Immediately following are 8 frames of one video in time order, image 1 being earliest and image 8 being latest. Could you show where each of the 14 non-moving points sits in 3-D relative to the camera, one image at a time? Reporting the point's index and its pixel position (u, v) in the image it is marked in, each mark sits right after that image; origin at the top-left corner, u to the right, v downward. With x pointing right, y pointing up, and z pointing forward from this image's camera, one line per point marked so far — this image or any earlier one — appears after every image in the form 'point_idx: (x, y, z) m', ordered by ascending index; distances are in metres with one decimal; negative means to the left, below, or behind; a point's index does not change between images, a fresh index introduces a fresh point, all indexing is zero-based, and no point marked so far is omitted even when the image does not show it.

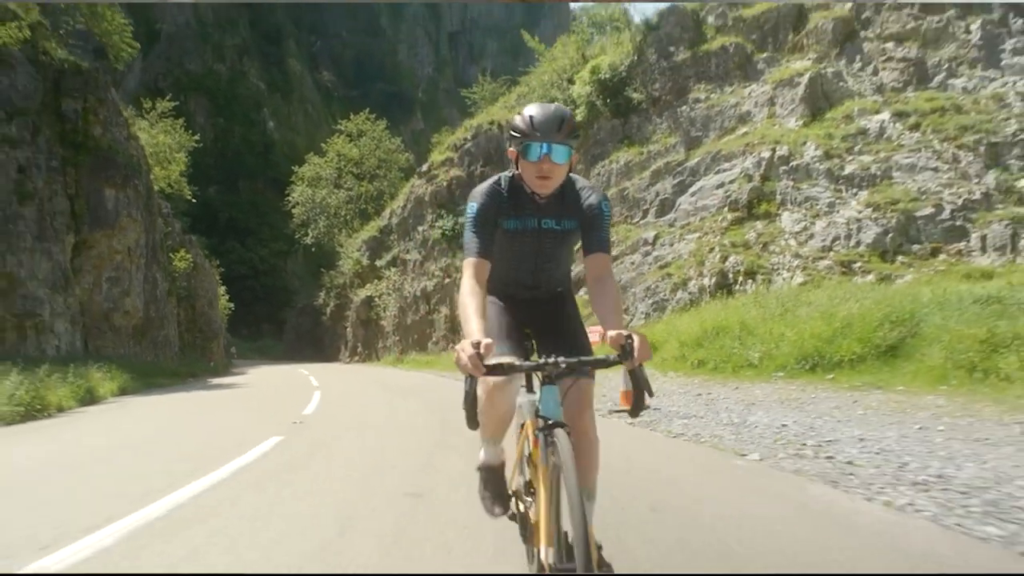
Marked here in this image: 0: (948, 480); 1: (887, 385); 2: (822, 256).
0: (+2.8, -1.1, +4.7) m
1: (+5.0, -1.1, +10.5) m
2: (+7.1, +0.7, +18.1) m
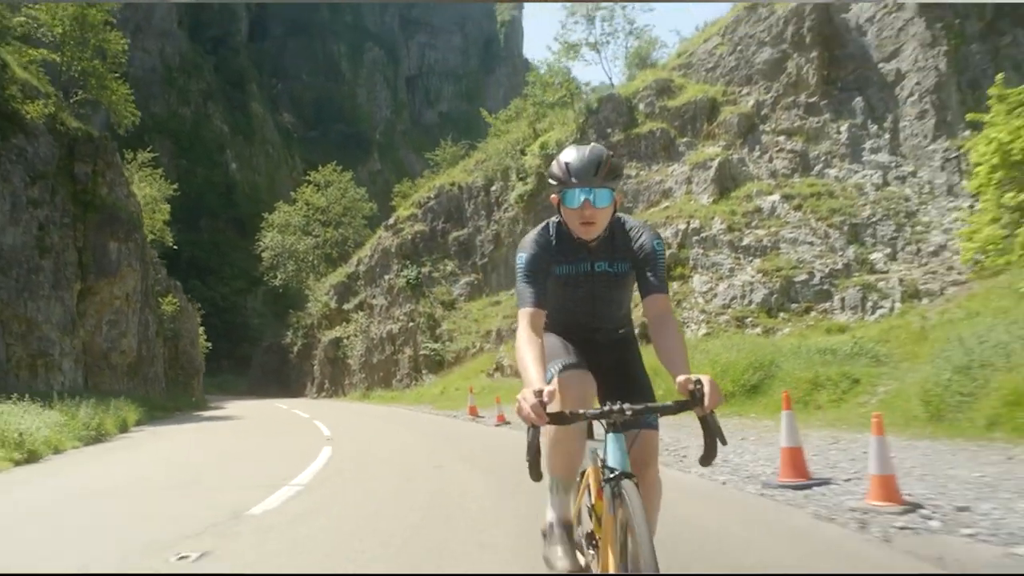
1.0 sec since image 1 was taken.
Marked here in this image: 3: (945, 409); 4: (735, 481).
0: (+2.5, -1.8, +8.6) m
1: (+4.3, -2.1, +14.5) m
2: (+6.0, -0.7, +22.3) m
3: (+5.4, -1.5, +10.0) m
4: (+2.3, -1.7, +7.4) m
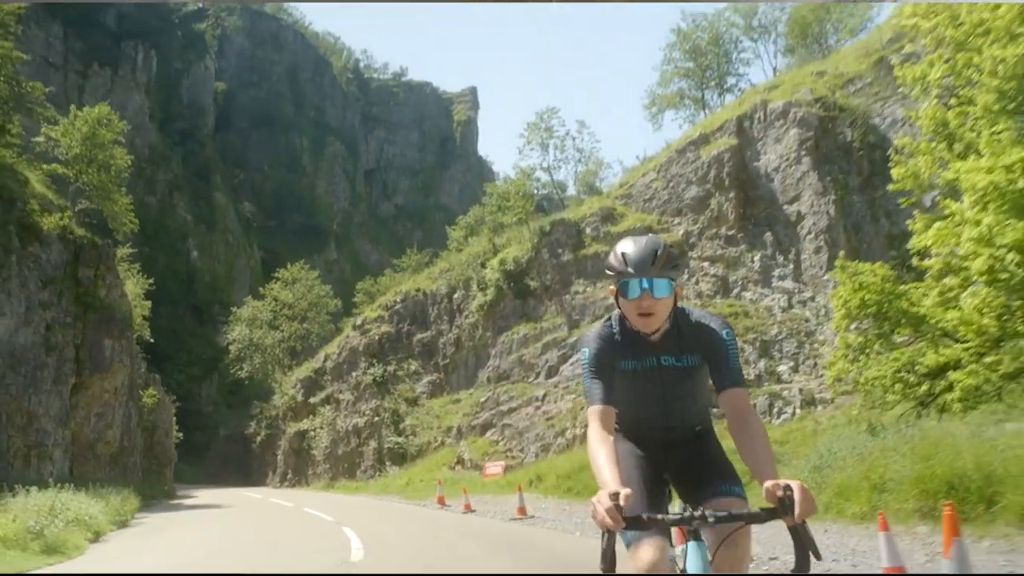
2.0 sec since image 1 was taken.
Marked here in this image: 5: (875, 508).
0: (+2.1, -3.7, +12.0) m
1: (+3.6, -4.7, +18.0) m
2: (+4.7, -4.2, +26.0) m
3: (+5.0, -3.6, +13.7) m
4: (+2.0, -3.5, +10.8) m
5: (+5.1, -3.0, +11.1) m
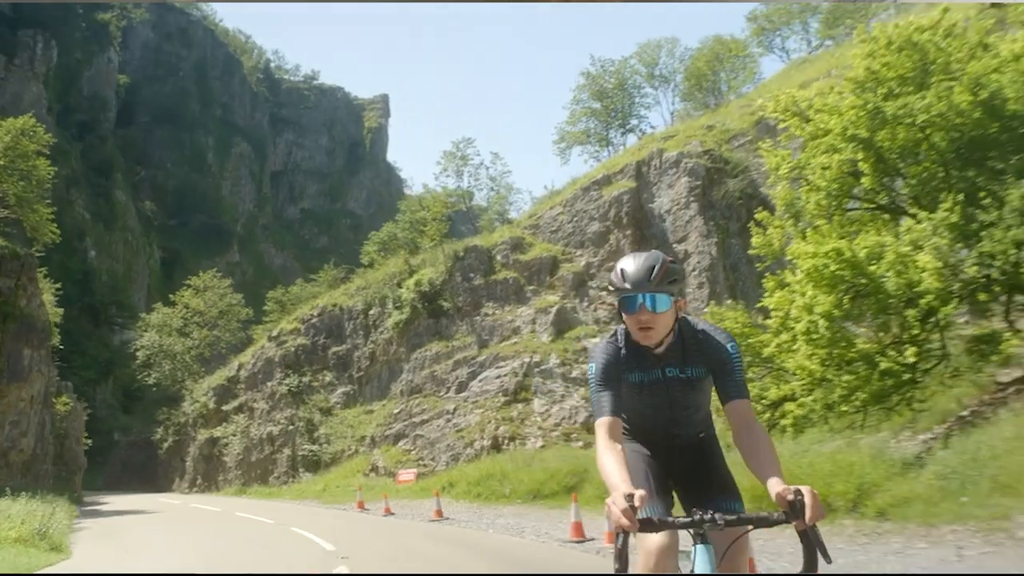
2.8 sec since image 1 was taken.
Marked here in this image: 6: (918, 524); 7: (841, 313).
0: (+0.7, -4.6, +14.9) m
1: (+1.4, -5.6, +21.0) m
2: (+1.6, -5.2, +29.0) m
3: (+3.4, -4.5, +16.9) m
4: (+0.8, -4.3, +13.7) m
5: (+3.8, -4.0, +14.3) m
6: (+5.4, -3.0, +10.1) m
7: (+6.5, -0.6, +15.7) m
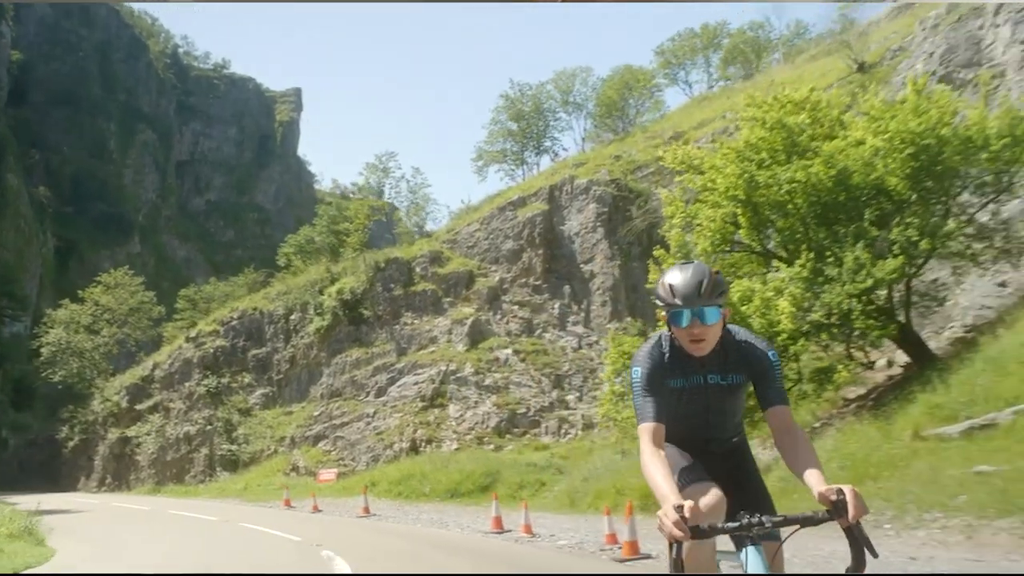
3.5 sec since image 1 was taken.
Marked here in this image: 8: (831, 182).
0: (-0.9, -5.2, +17.3) m
1: (-1.0, -6.2, +23.5) m
2: (-1.7, -5.8, +31.5) m
3: (+1.5, -5.2, +19.7) m
4: (-0.7, -5.0, +16.2) m
5: (+2.3, -4.7, +17.2) m
6: (+4.3, -3.8, +13.2) m
7: (+4.8, -1.4, +18.9) m
8: (+7.7, +2.6, +18.9) m
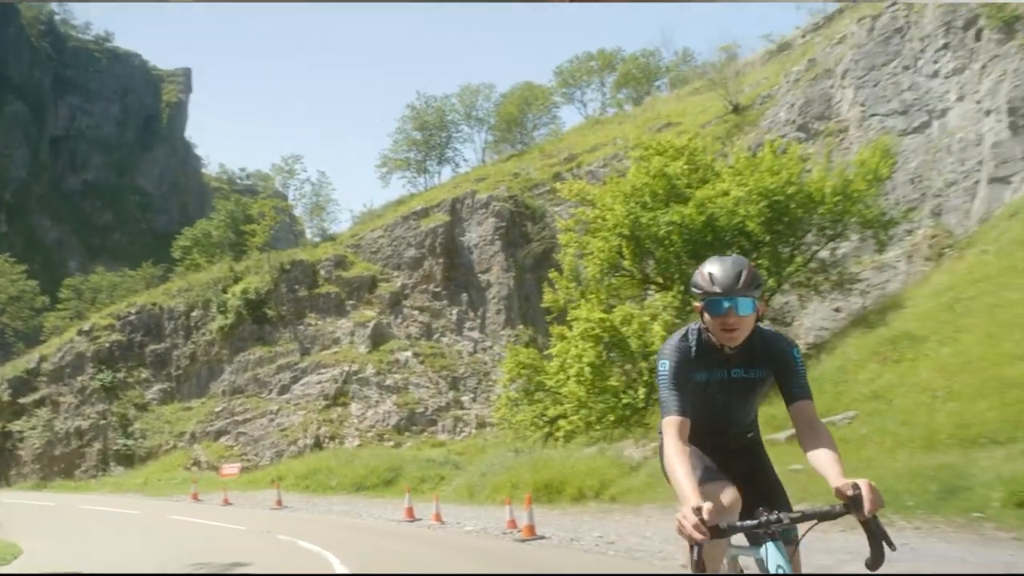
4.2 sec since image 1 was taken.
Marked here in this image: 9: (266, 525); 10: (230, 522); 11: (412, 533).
0: (-3.2, -5.6, +19.6) m
1: (-4.2, -6.6, +25.7) m
2: (-6.1, -6.1, +33.5) m
3: (-1.1, -5.7, +22.3) m
4: (-2.8, -5.4, +18.5) m
5: (0.0, -5.2, +19.9) m
6: (+2.6, -4.5, +16.3) m
7: (+2.4, -2.1, +21.9) m
8: (+5.4, +1.8, +22.3) m
9: (-5.3, -5.0, +16.7) m
10: (-6.7, -5.5, +18.5) m
11: (-1.9, -4.6, +14.8) m
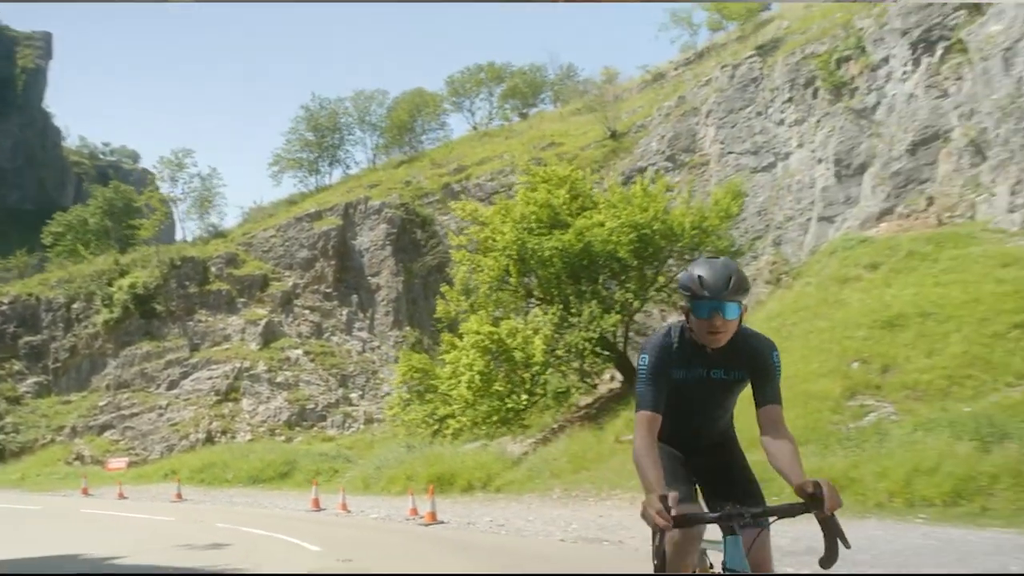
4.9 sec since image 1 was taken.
0: (-6.1, -5.9, +21.6) m
1: (-8.1, -6.8, +27.4) m
2: (-11.1, -6.1, +34.9) m
3: (-4.5, -6.1, +24.5) m
4: (-5.6, -5.7, +20.5) m
5: (-3.0, -5.6, +22.4) m
6: (+0.2, -5.0, +19.1) m
7: (-0.8, -2.5, +24.7) m
8: (+2.2, +1.3, +25.5) m
9: (-7.7, -5.3, +18.3) m
10: (-9.4, -5.7, +19.9) m
11: (-4.1, -5.0, +17.0) m
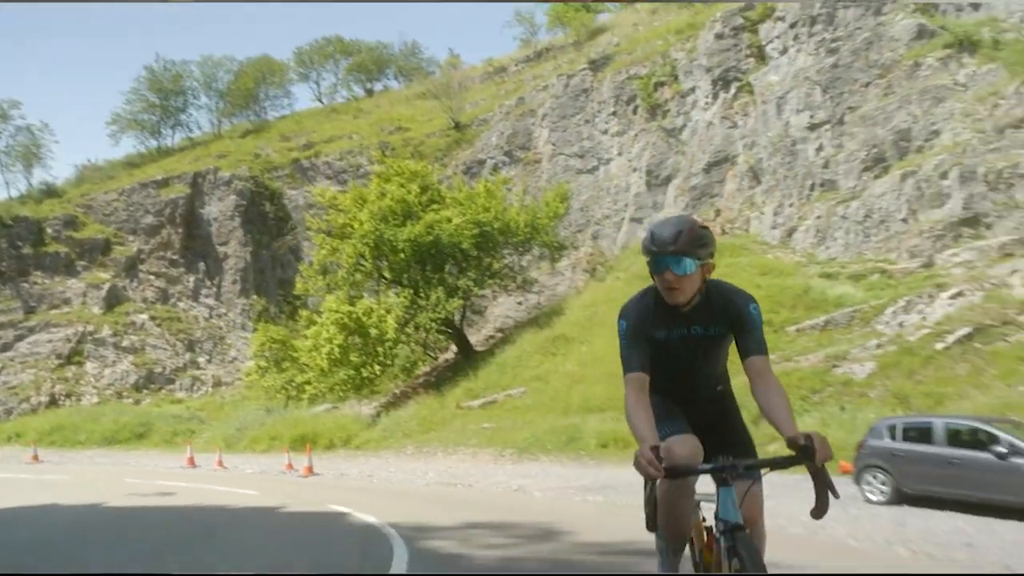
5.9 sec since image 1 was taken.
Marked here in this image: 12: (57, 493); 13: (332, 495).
0: (-10.6, -5.3, +23.7) m
1: (-13.8, -5.8, +29.0) m
2: (-18.4, -4.6, +35.5) m
3: (-9.7, -5.3, +26.9) m
4: (-9.8, -5.1, +22.7) m
5: (-7.7, -5.1, +25.1) m
6: (-3.9, -4.7, +22.6) m
7: (-6.0, -1.9, +27.7) m
8: (-3.0, +1.8, +29.1) m
9: (-11.4, -4.7, +20.1) m
10: (-13.4, -5.0, +21.3) m
11: (-7.6, -4.6, +19.6) m
12: (-9.2, -4.1, +15.7) m
13: (-2.8, -3.3, +12.4) m
